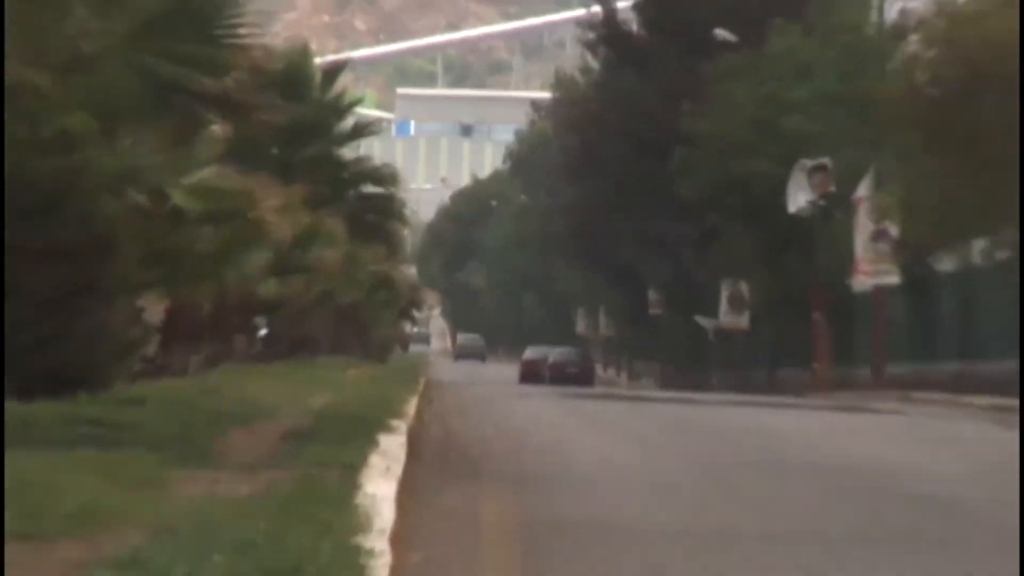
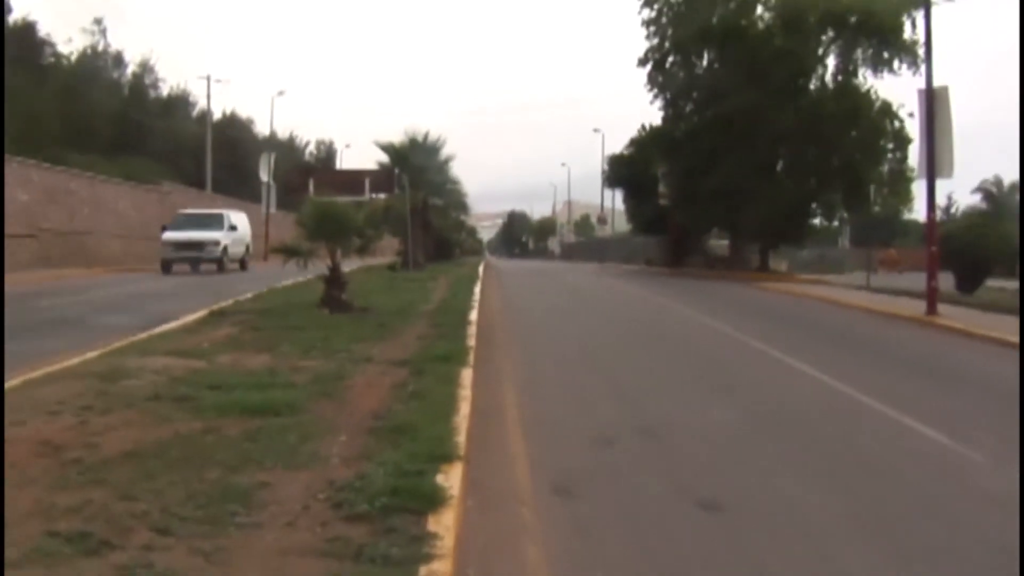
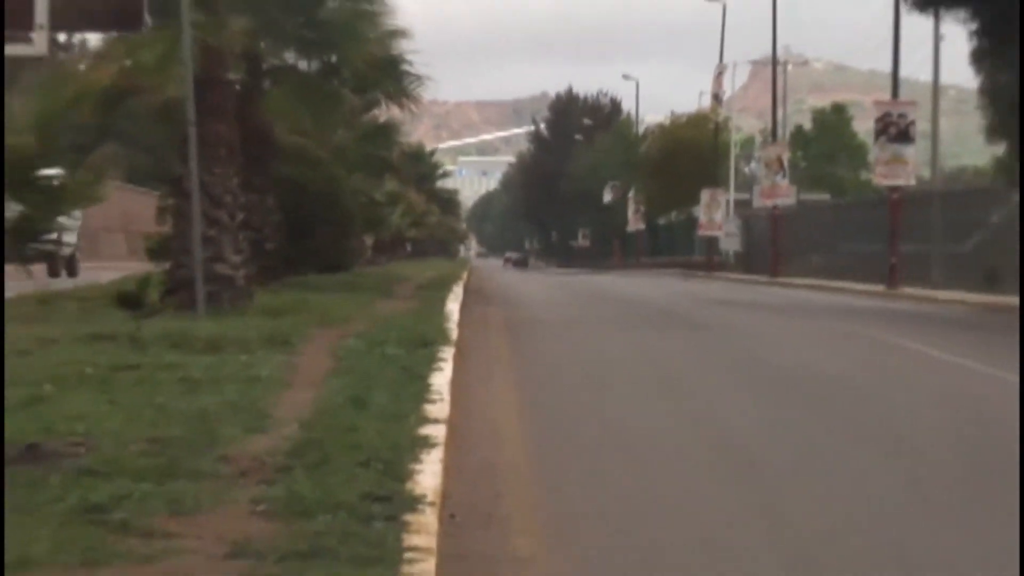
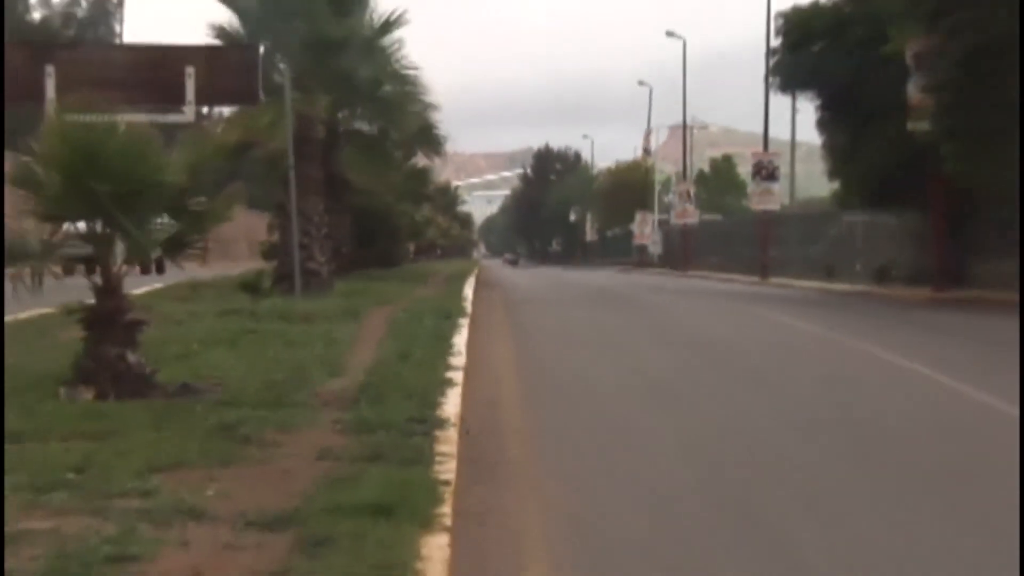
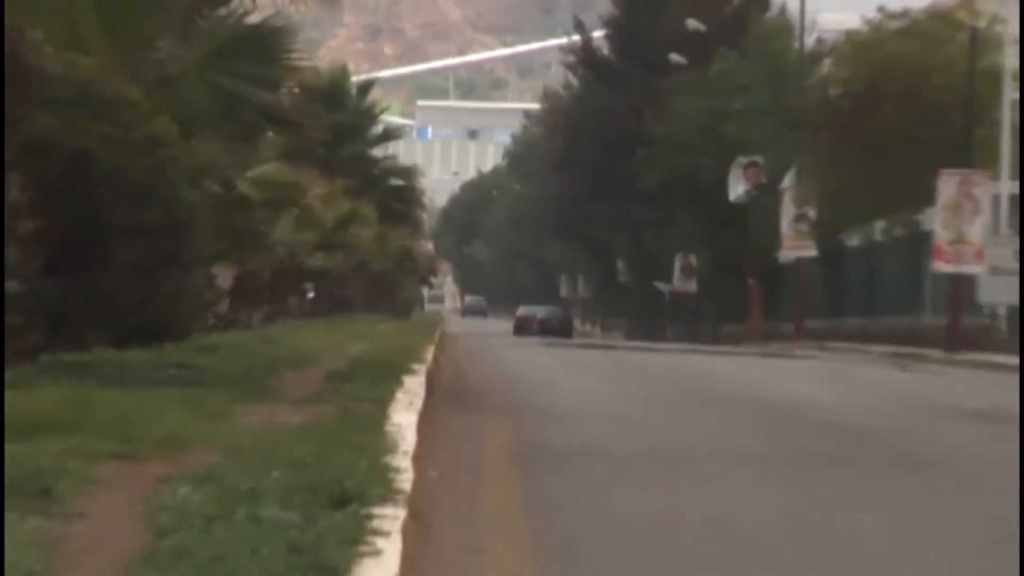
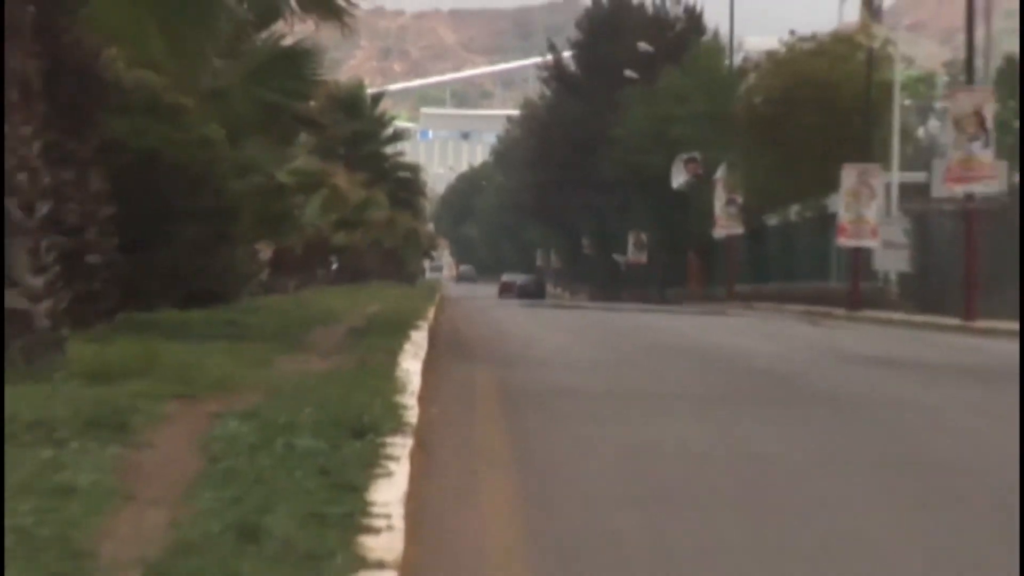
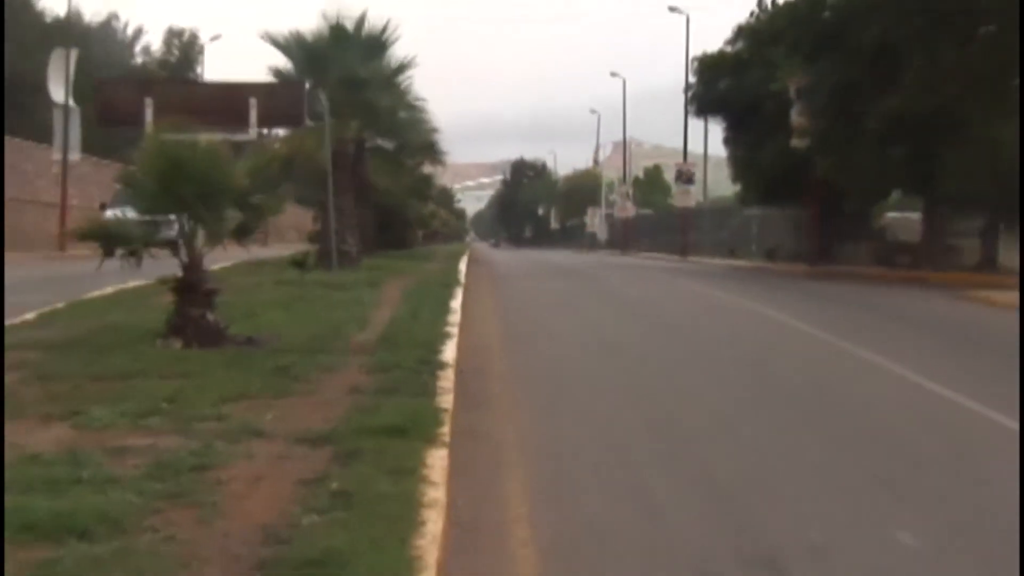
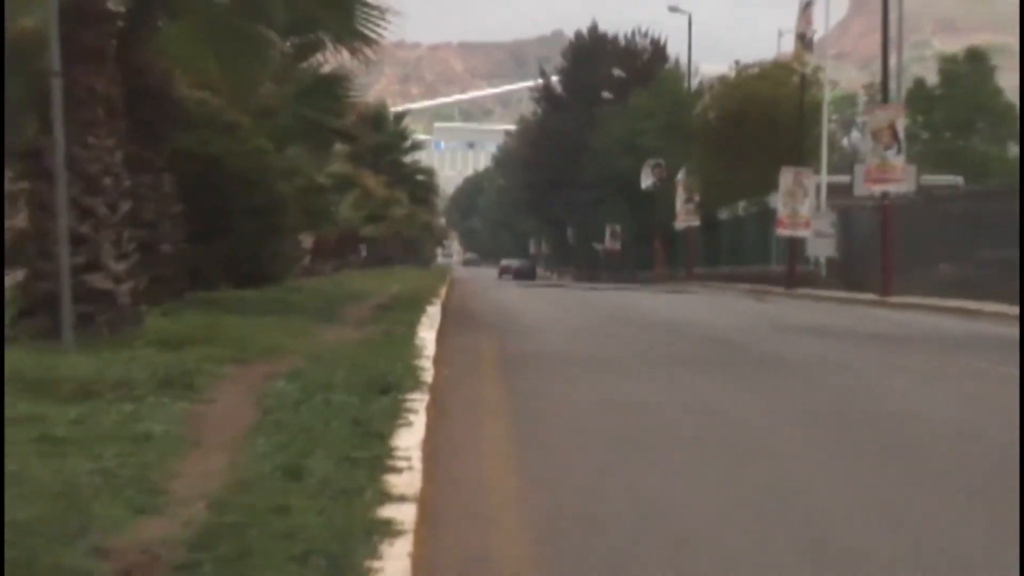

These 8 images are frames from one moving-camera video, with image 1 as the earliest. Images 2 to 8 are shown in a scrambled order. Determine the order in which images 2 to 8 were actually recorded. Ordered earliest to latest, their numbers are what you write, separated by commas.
5, 6, 8, 3, 4, 7, 2
